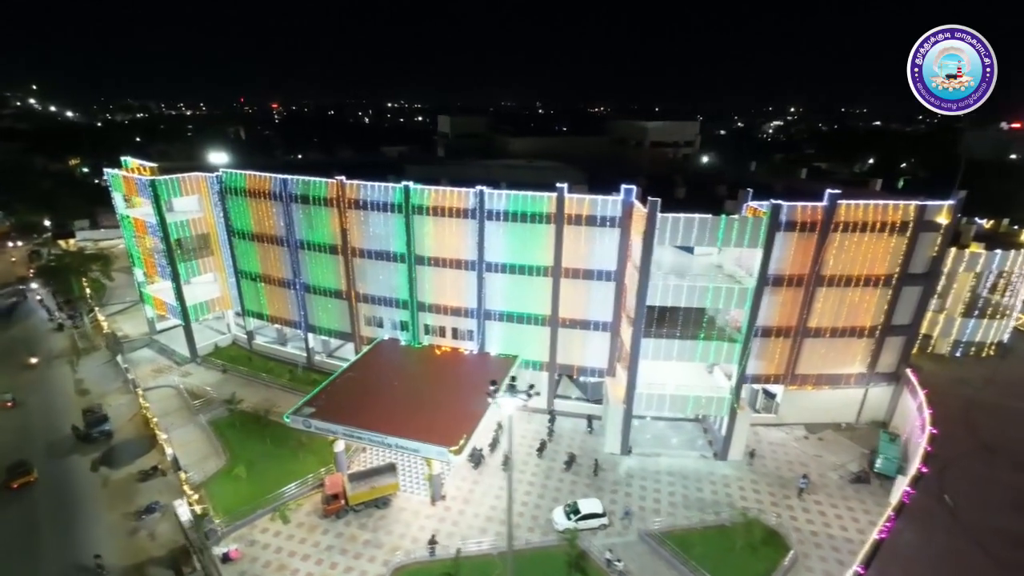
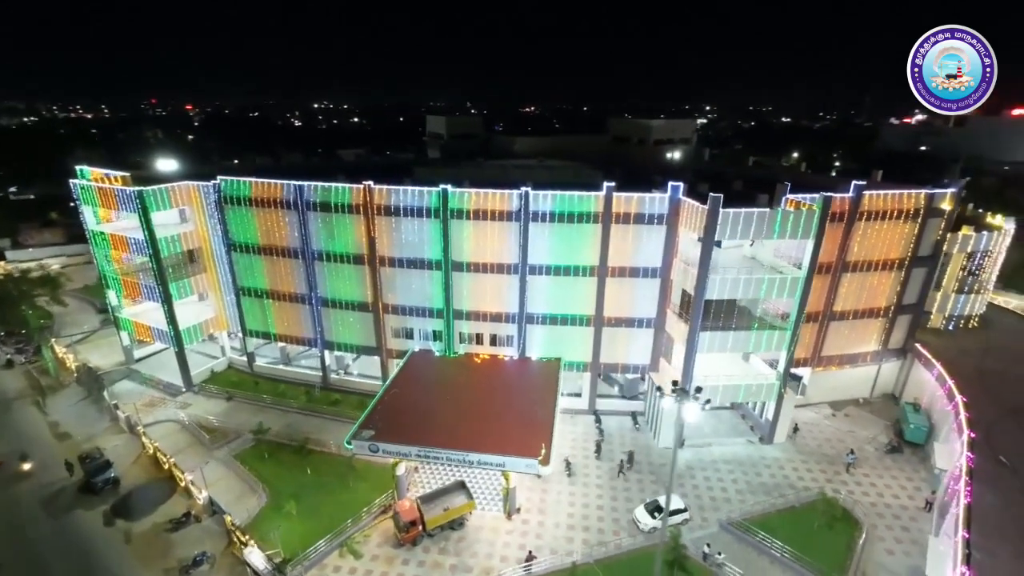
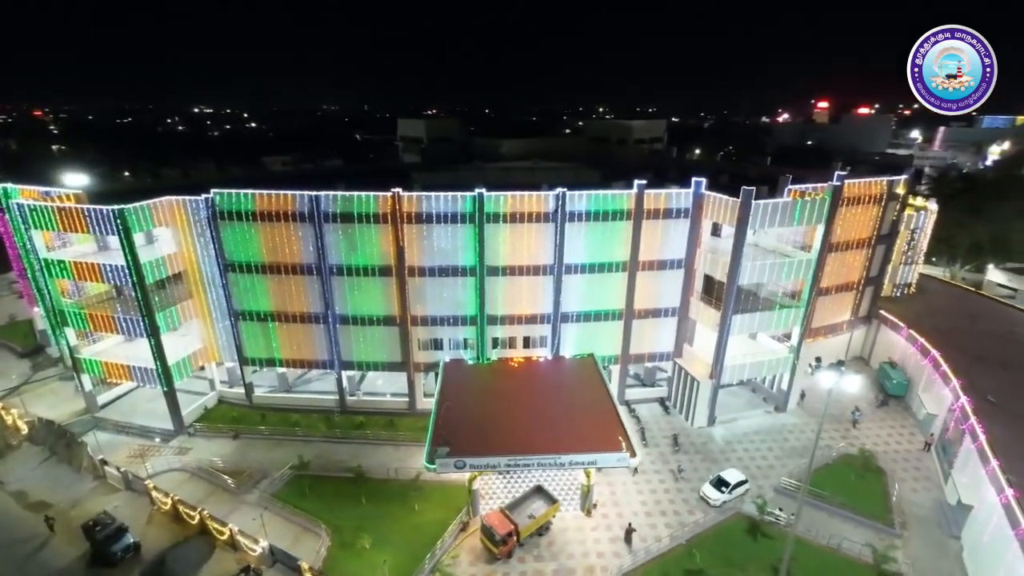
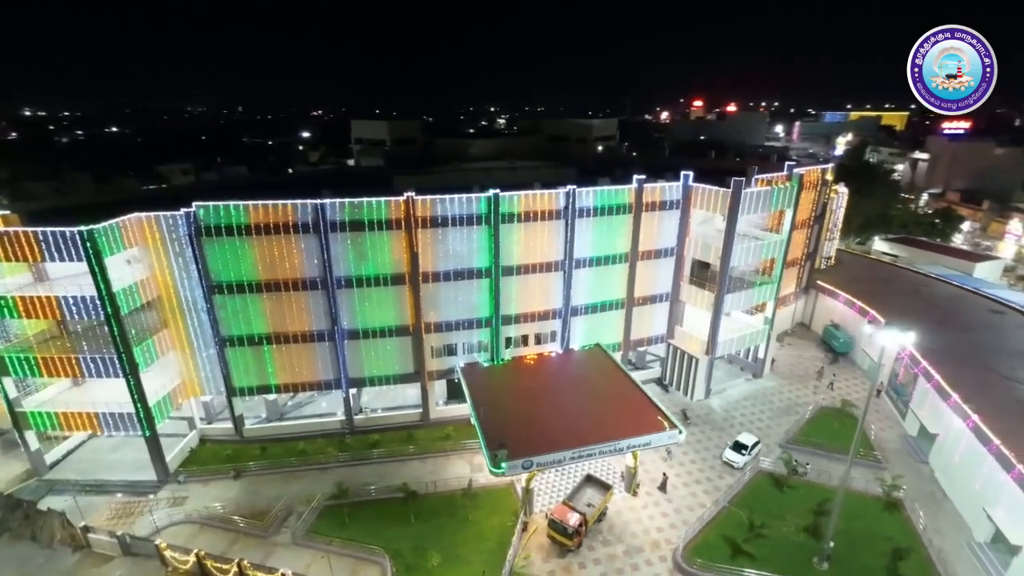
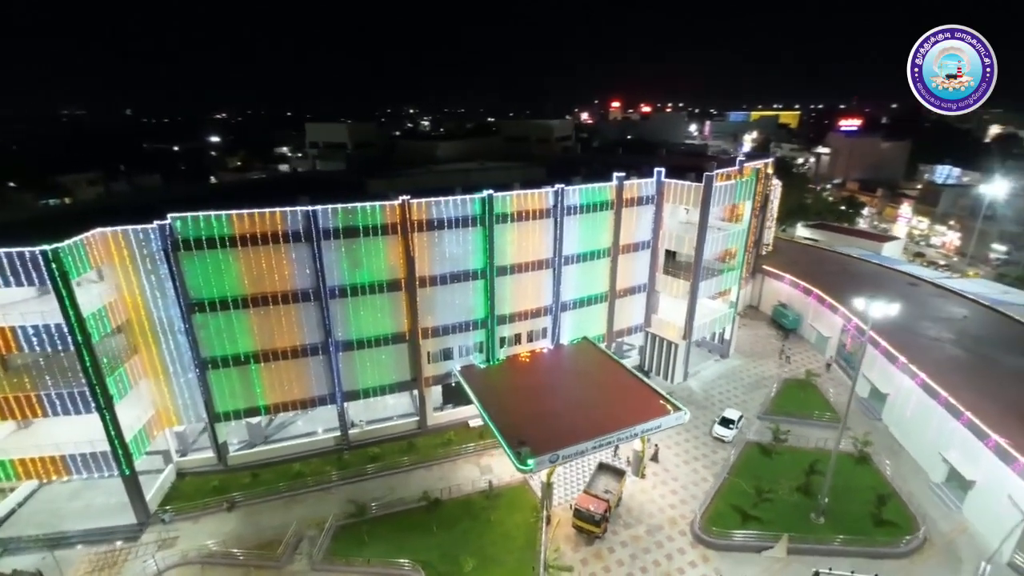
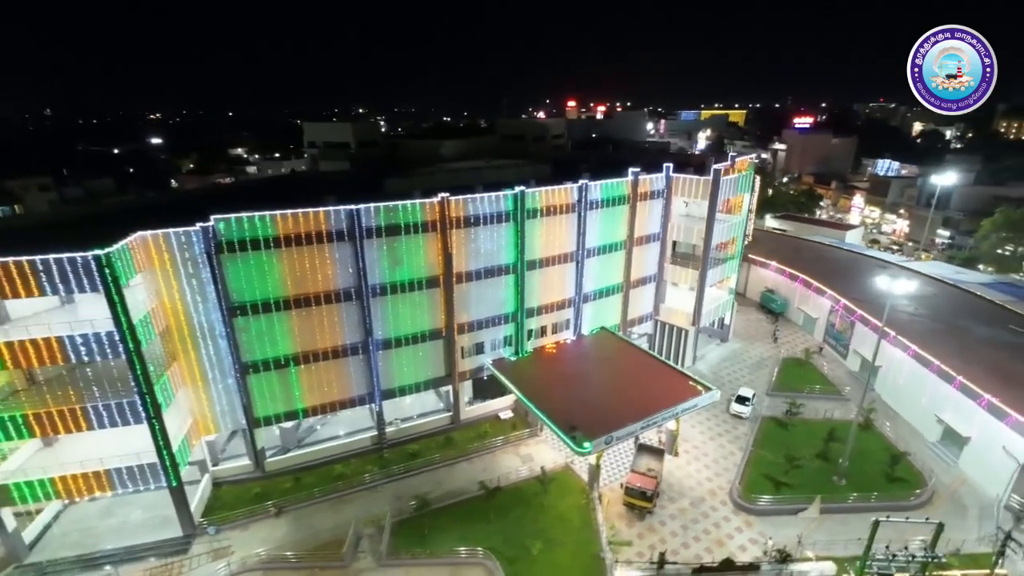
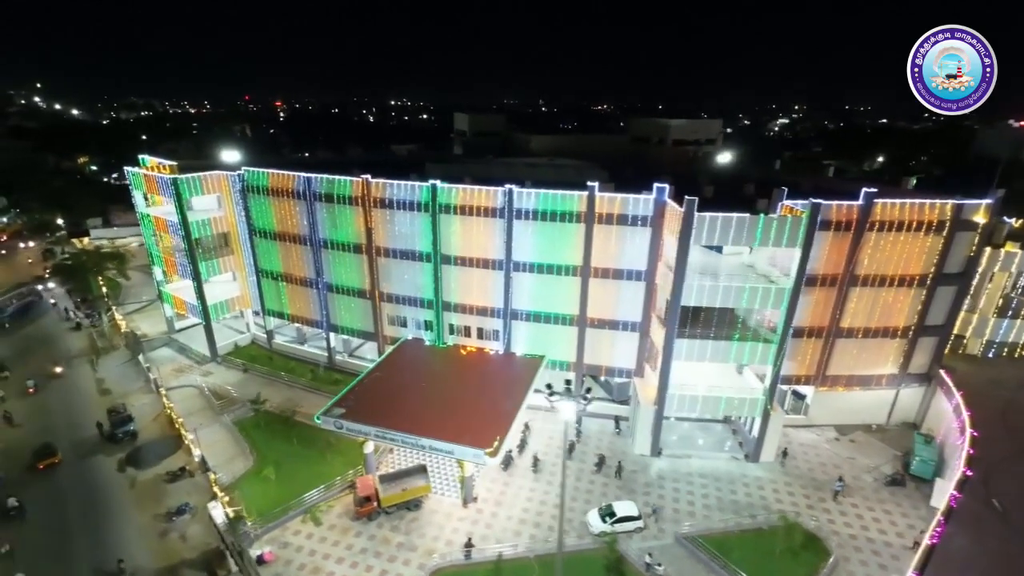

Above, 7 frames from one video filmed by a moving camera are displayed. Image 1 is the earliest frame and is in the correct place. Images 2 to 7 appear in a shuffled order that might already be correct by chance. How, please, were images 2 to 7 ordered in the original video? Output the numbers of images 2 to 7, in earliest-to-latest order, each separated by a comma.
7, 2, 3, 4, 5, 6
